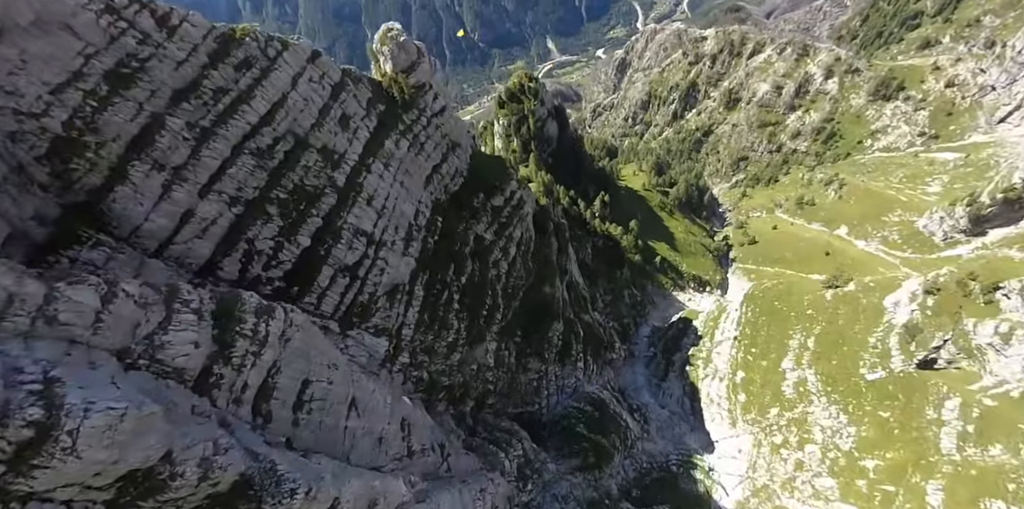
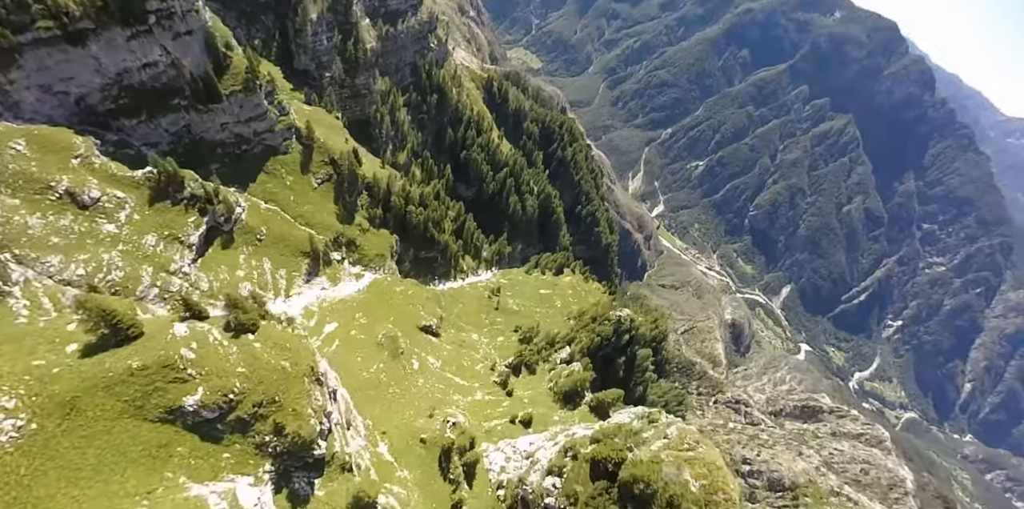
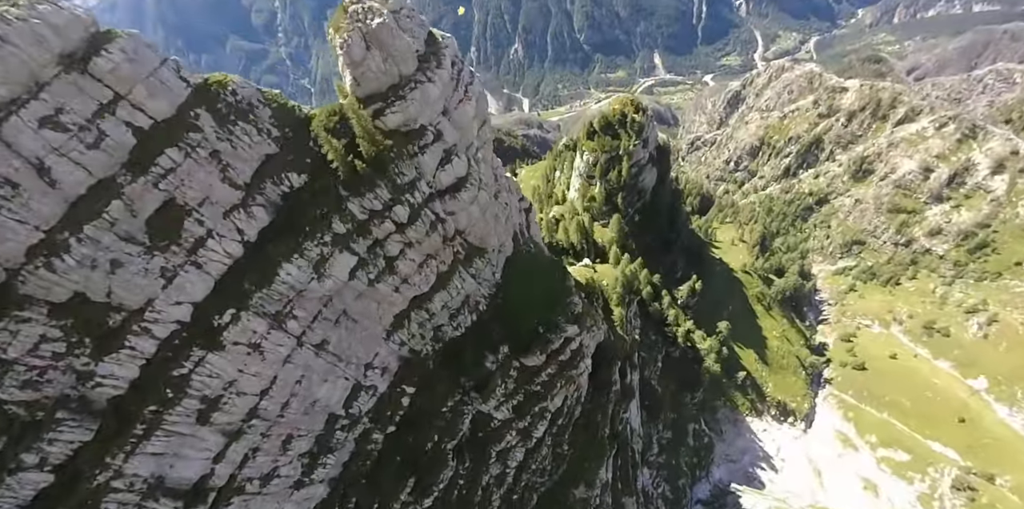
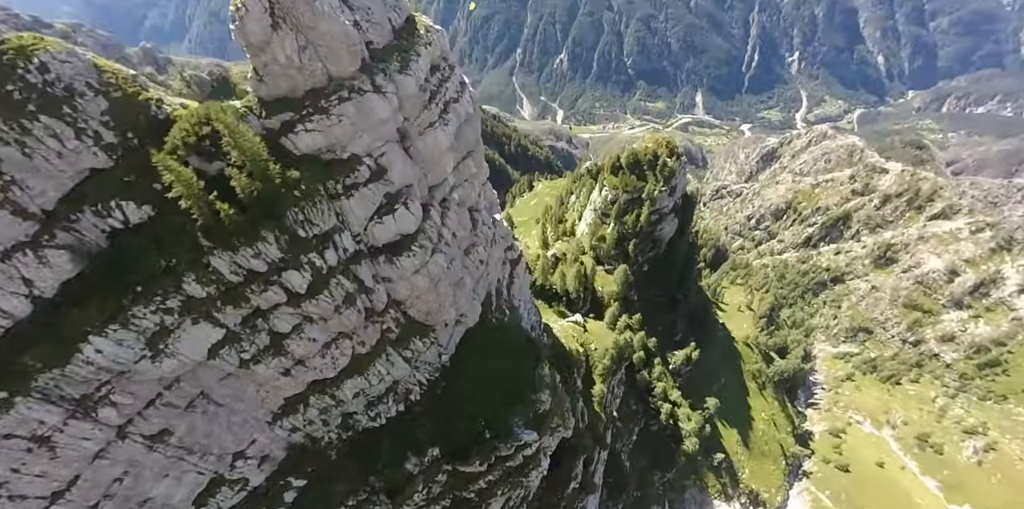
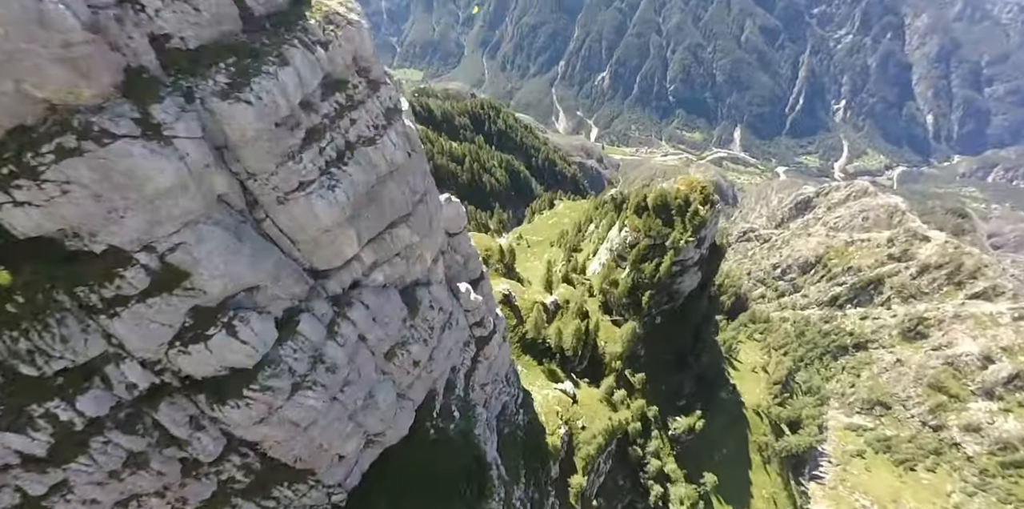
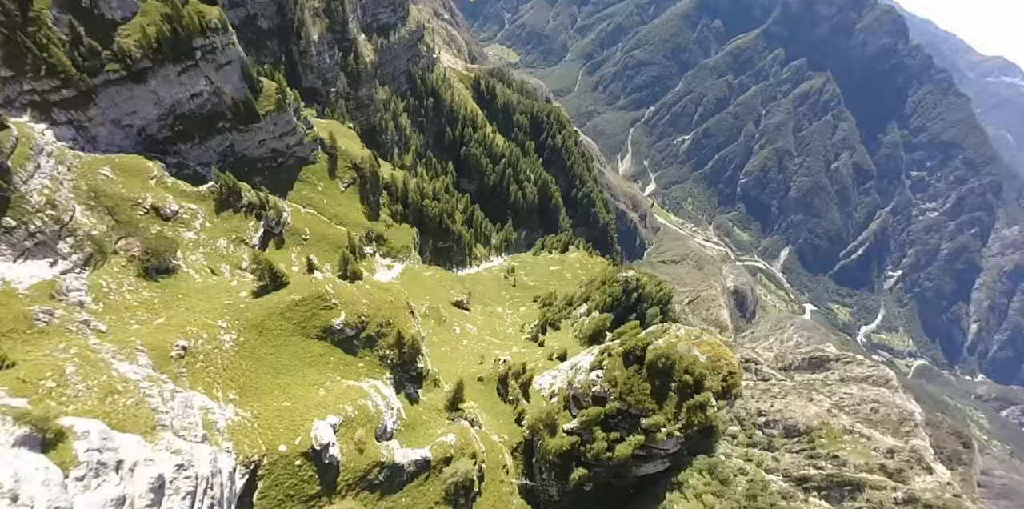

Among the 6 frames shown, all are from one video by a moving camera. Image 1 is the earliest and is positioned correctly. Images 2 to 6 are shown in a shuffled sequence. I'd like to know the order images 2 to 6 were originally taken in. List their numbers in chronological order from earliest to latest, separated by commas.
3, 4, 5, 6, 2
